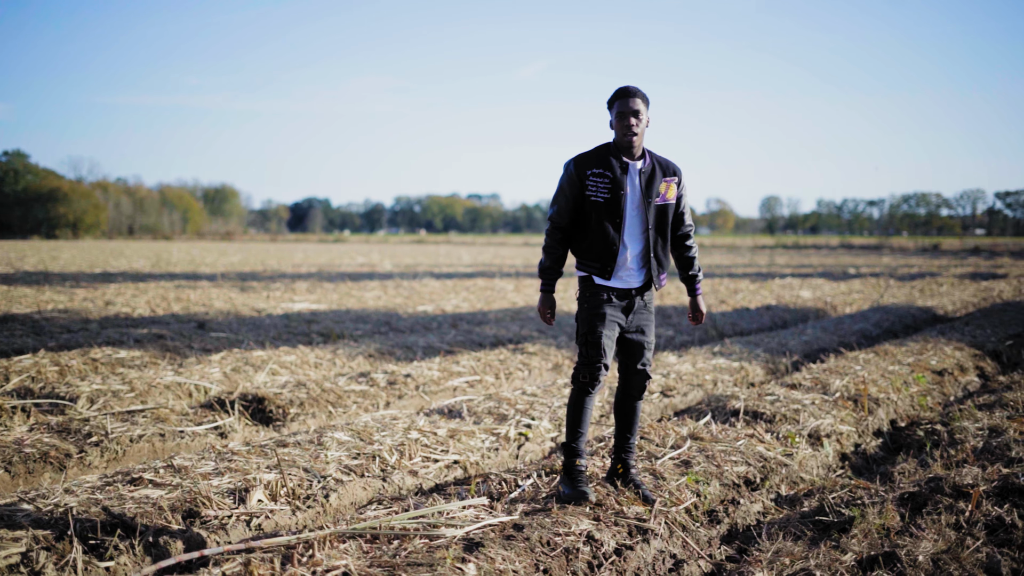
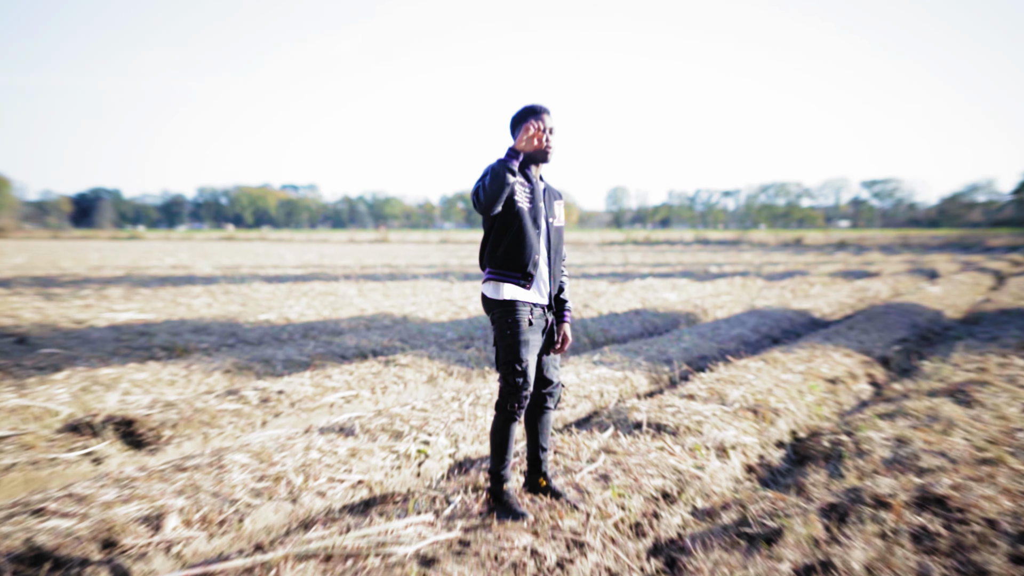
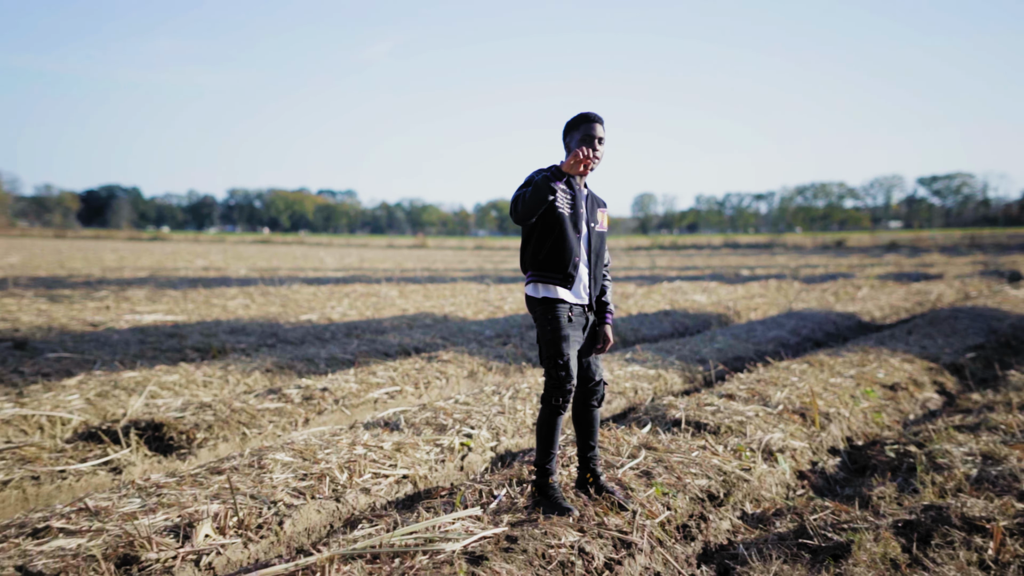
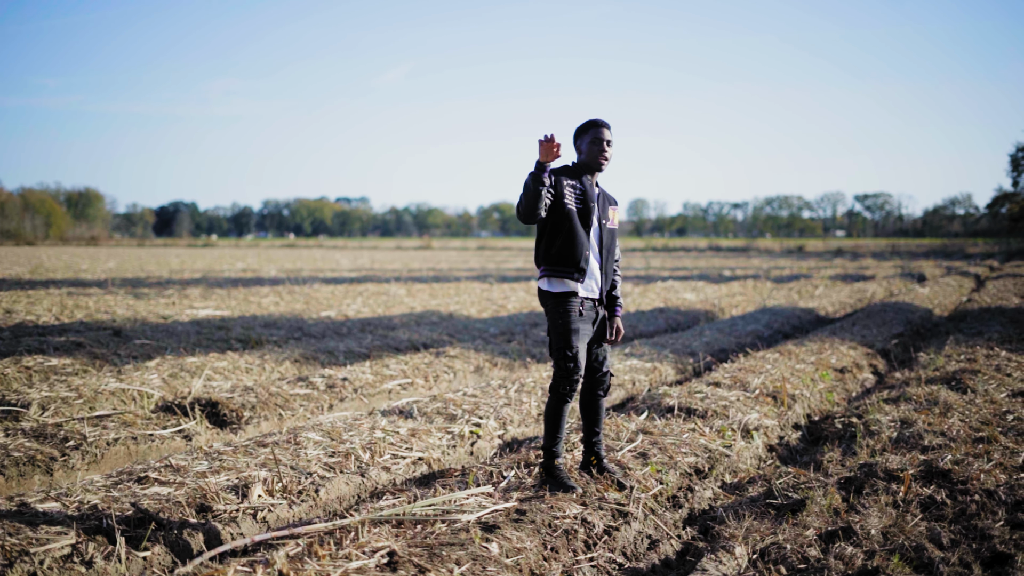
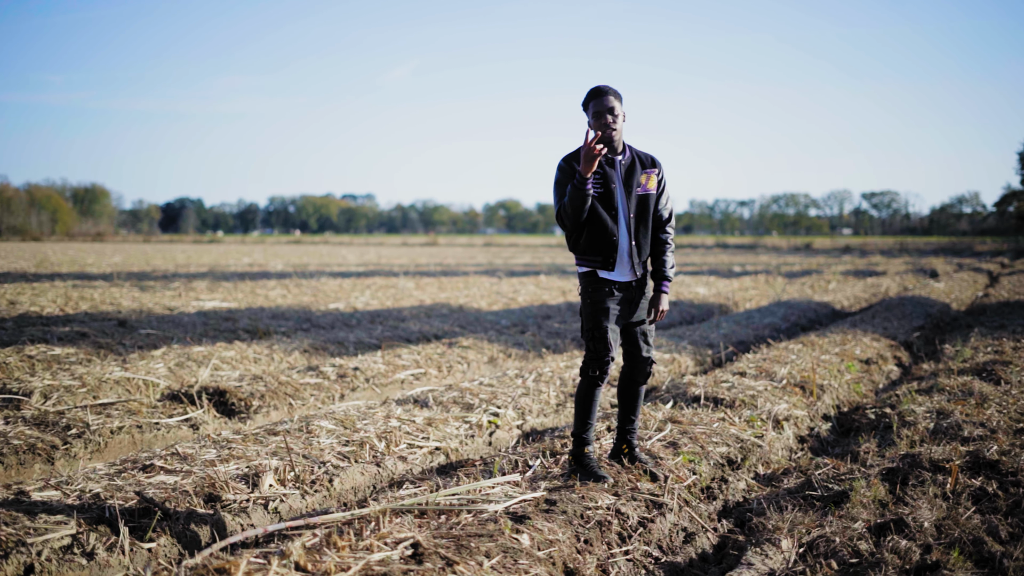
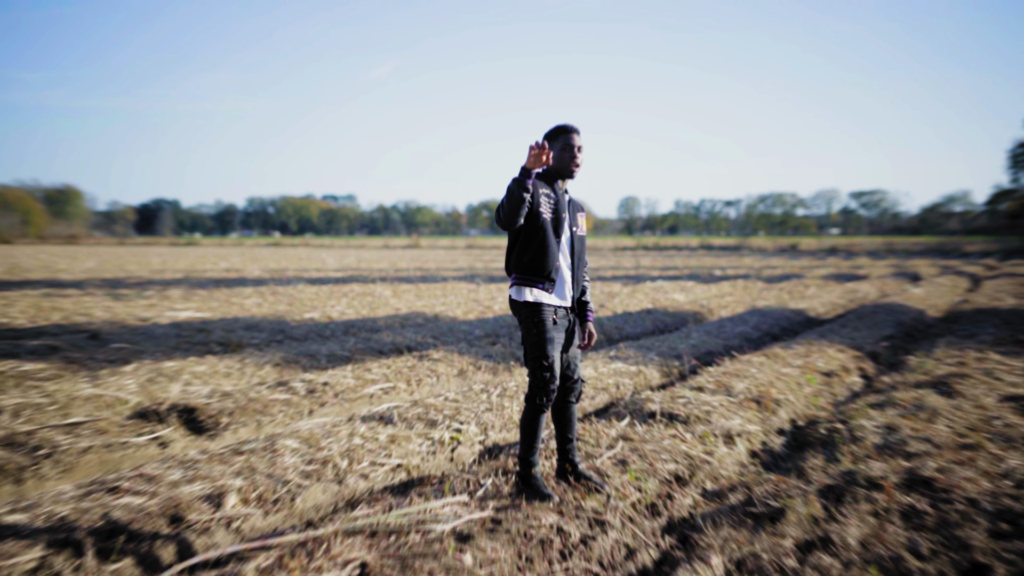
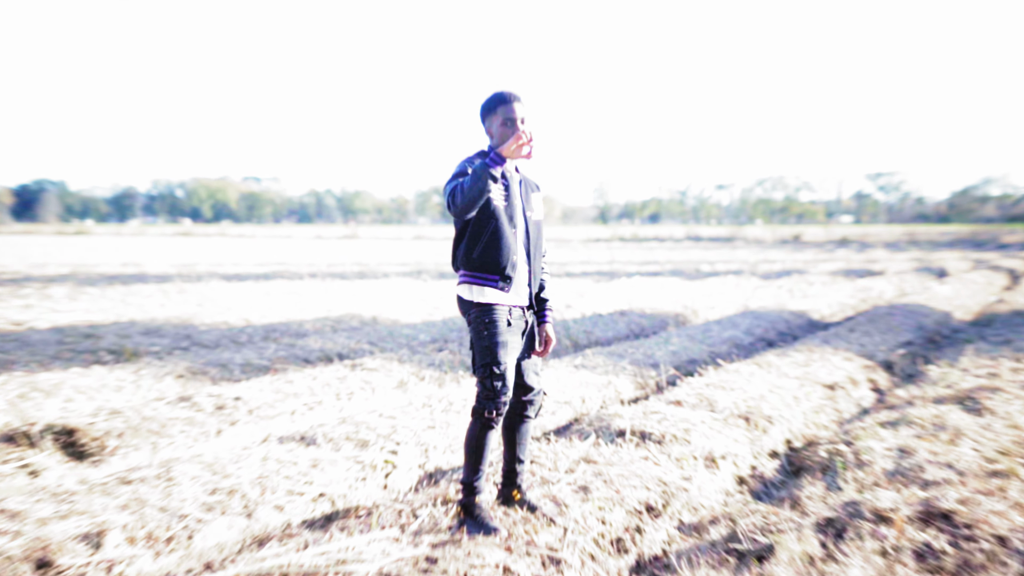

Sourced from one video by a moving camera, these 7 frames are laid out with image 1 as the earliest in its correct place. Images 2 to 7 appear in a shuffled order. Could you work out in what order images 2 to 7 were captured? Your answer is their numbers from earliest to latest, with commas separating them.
5, 4, 3, 6, 2, 7
